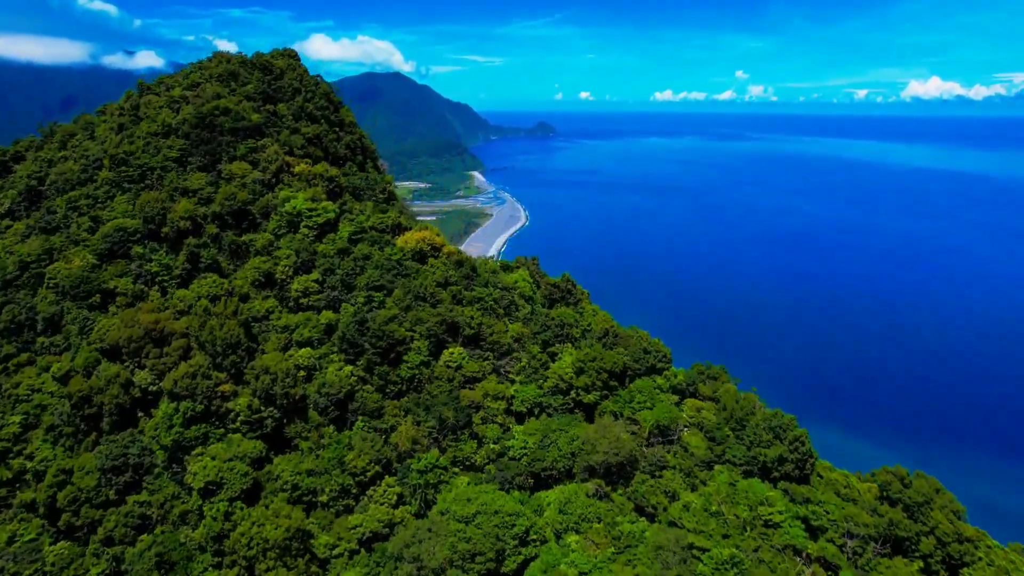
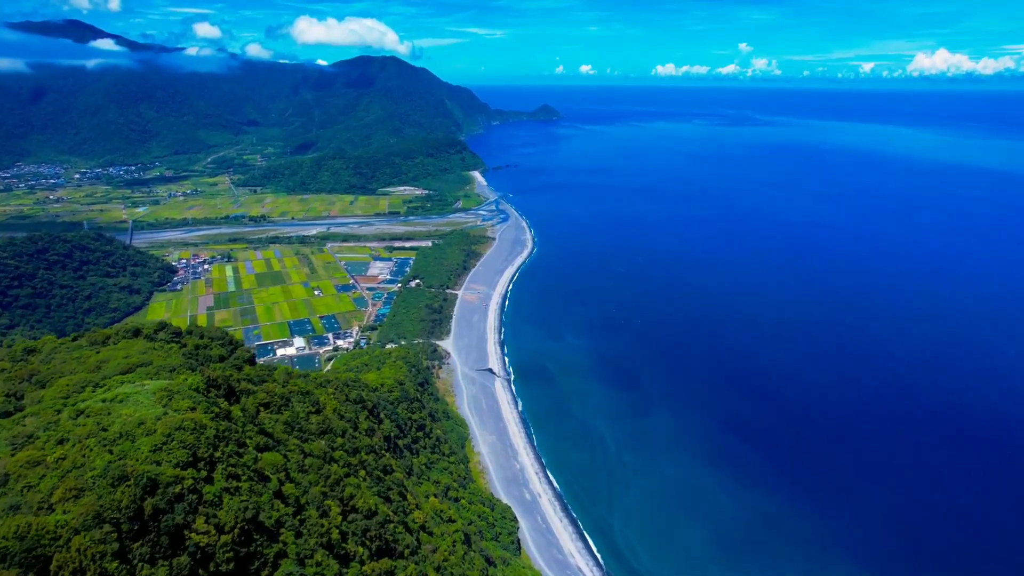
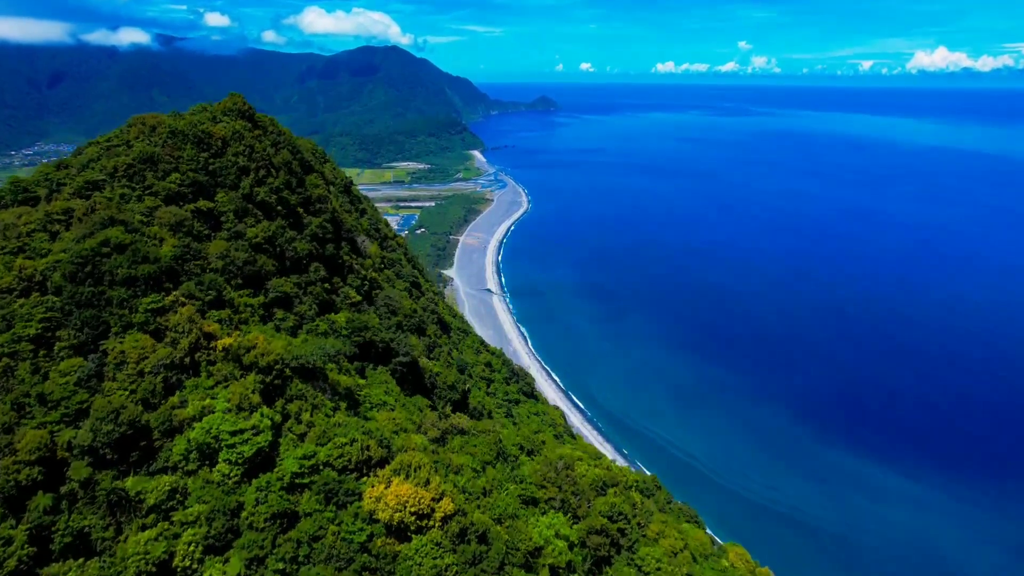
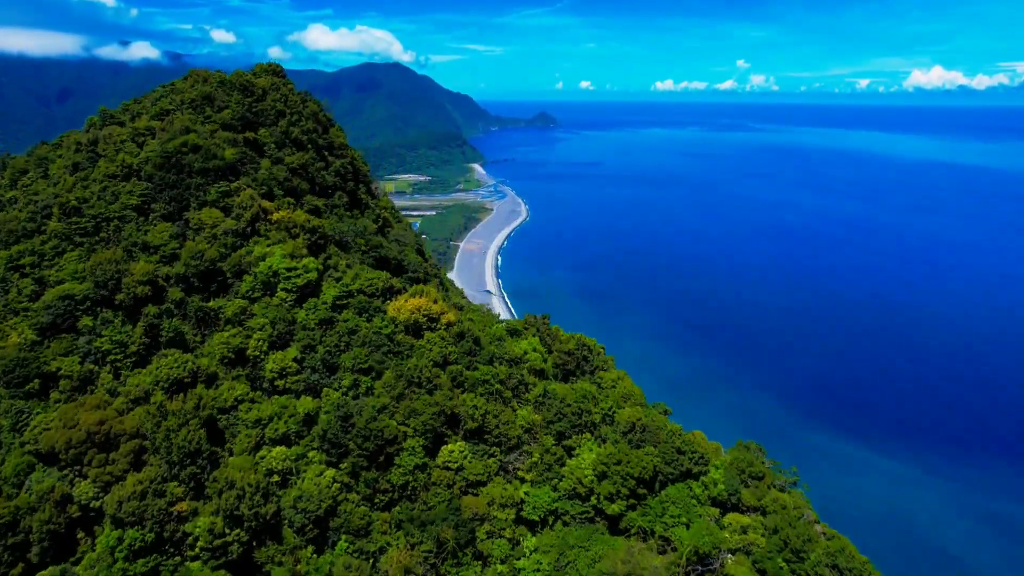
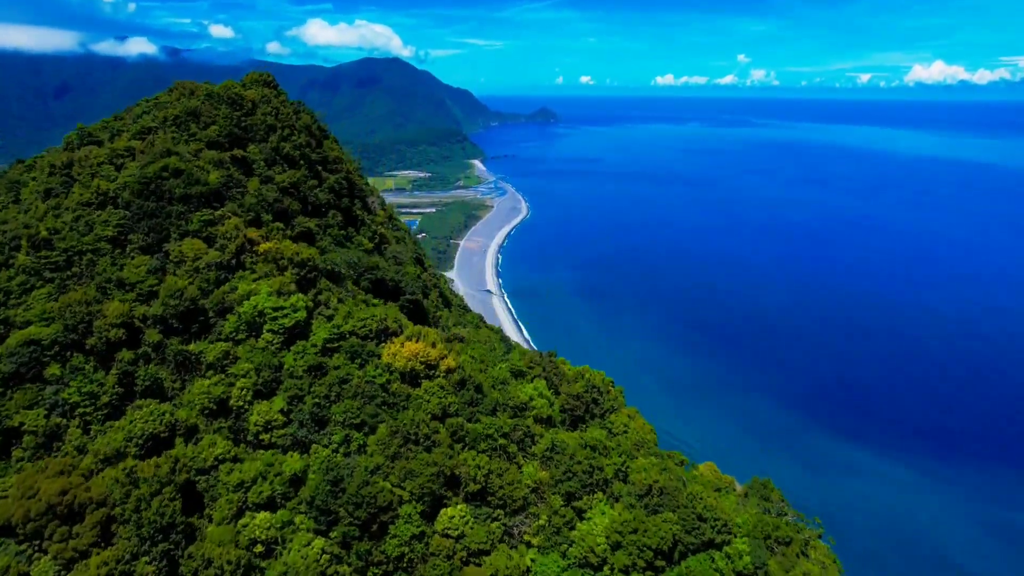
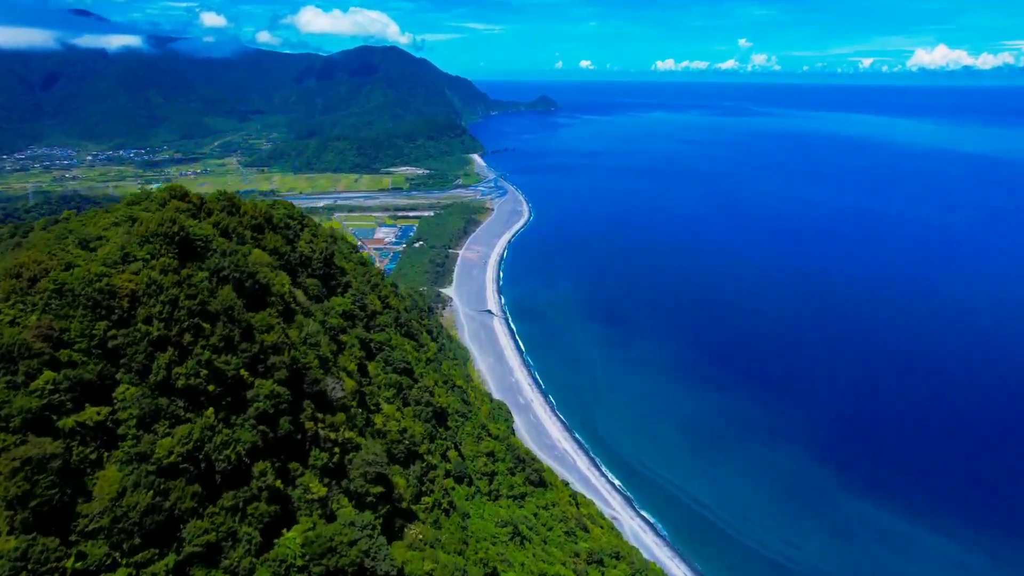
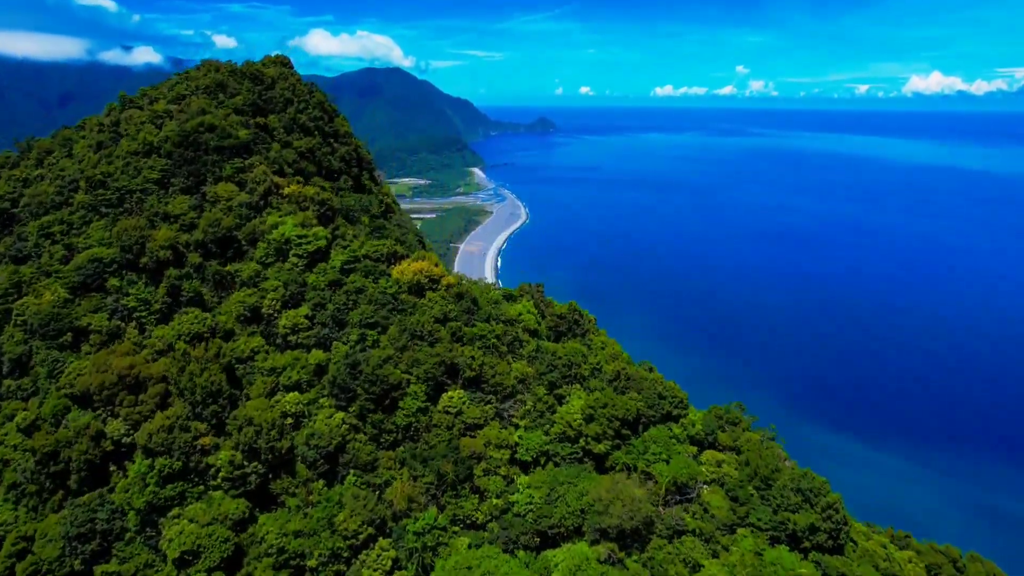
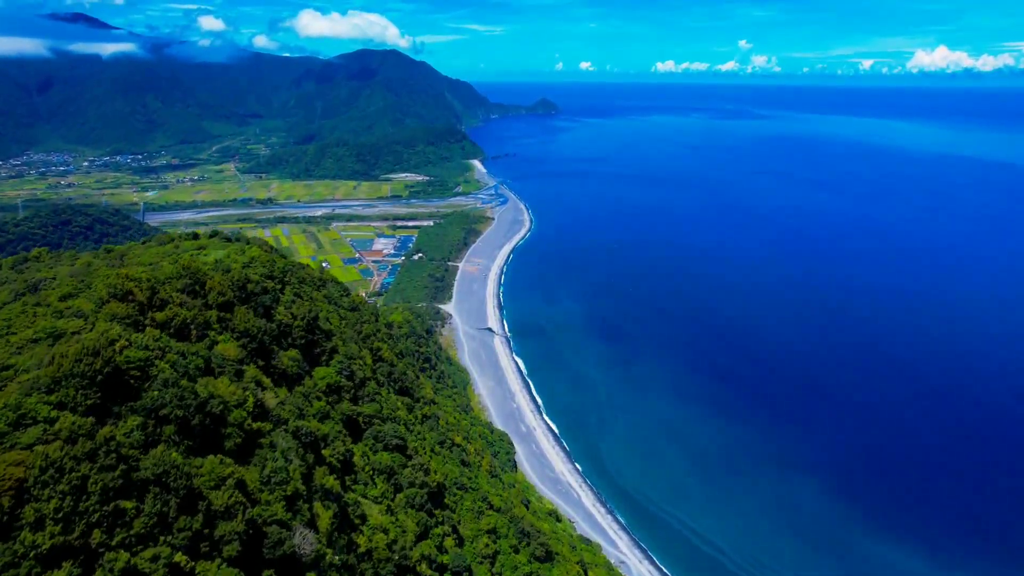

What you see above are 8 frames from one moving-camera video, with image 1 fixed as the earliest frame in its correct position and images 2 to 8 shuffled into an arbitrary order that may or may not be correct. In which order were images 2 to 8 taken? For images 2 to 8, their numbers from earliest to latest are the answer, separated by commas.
7, 4, 5, 3, 6, 8, 2
